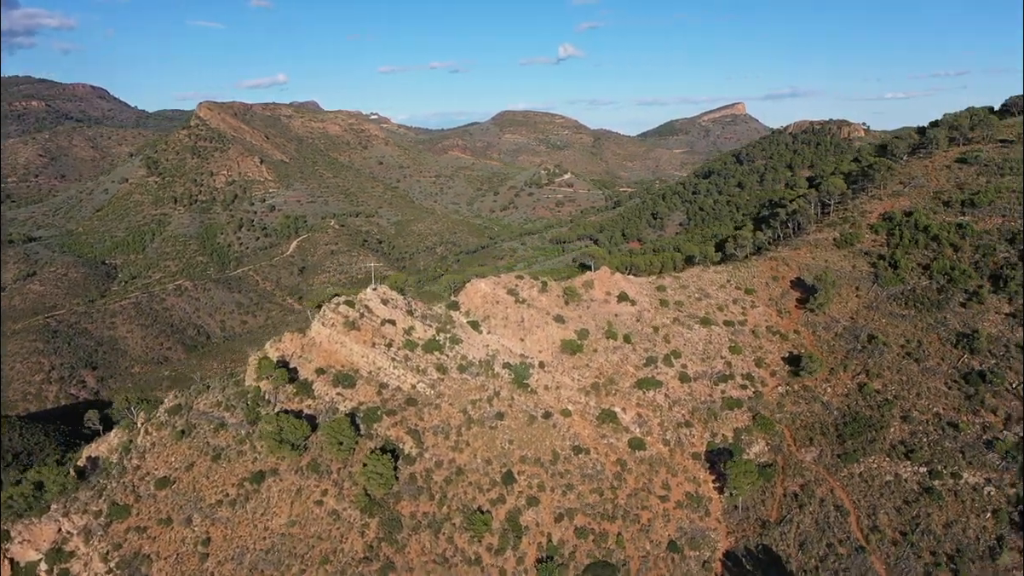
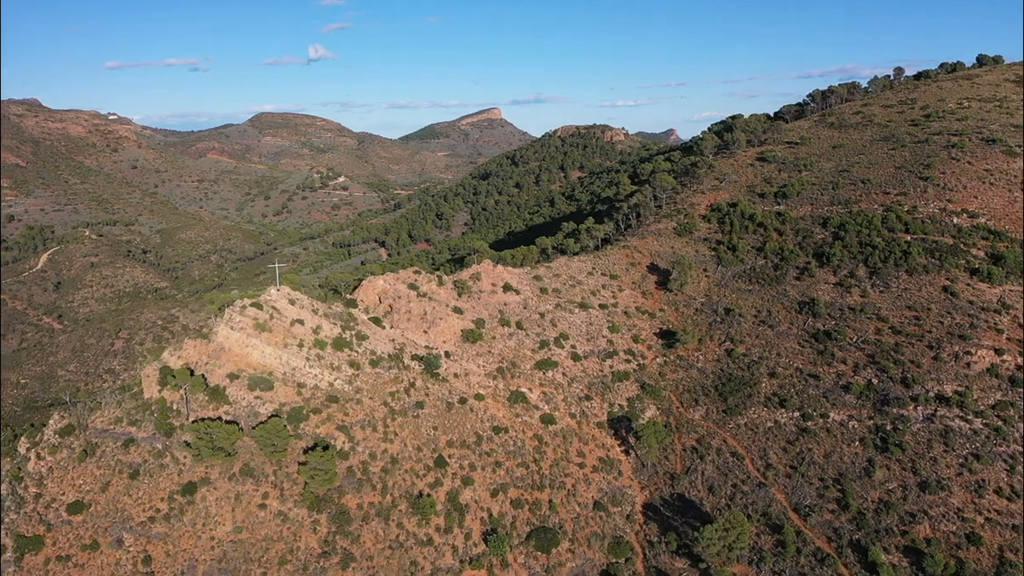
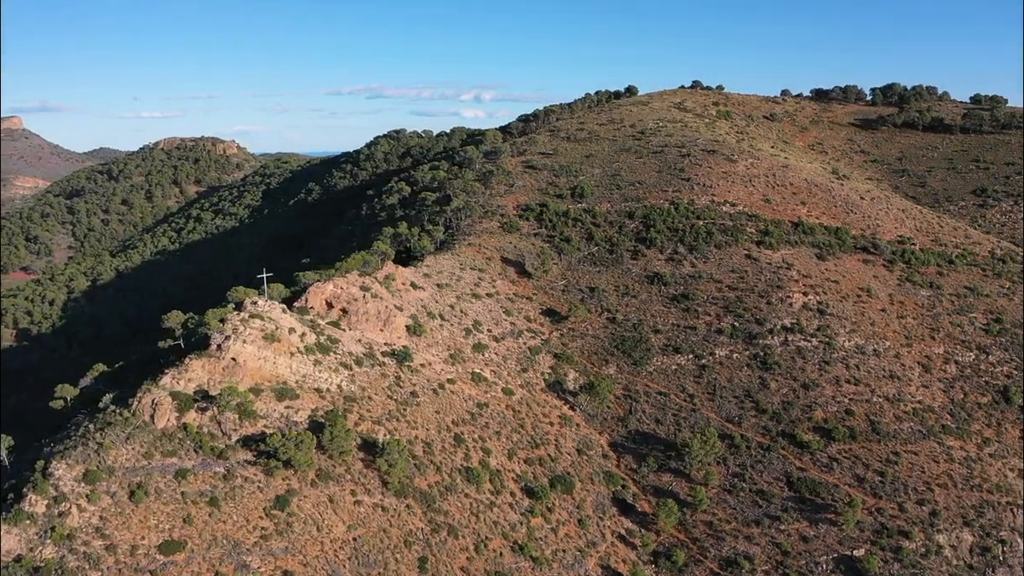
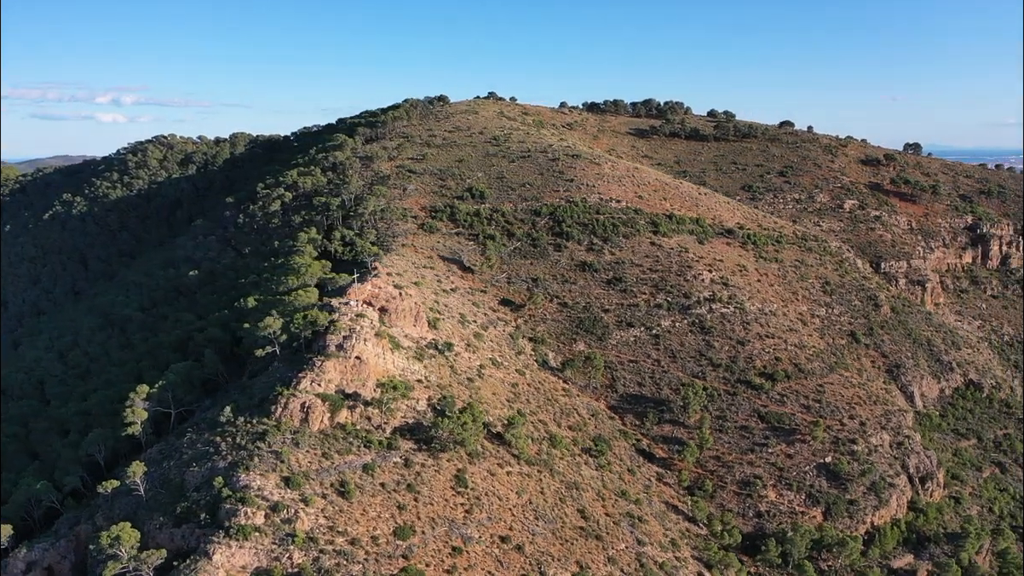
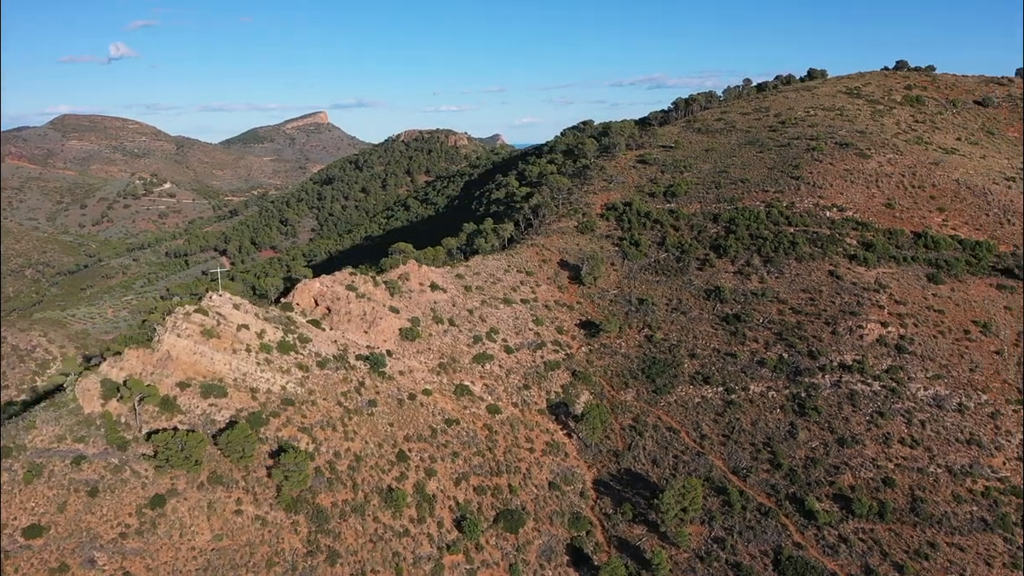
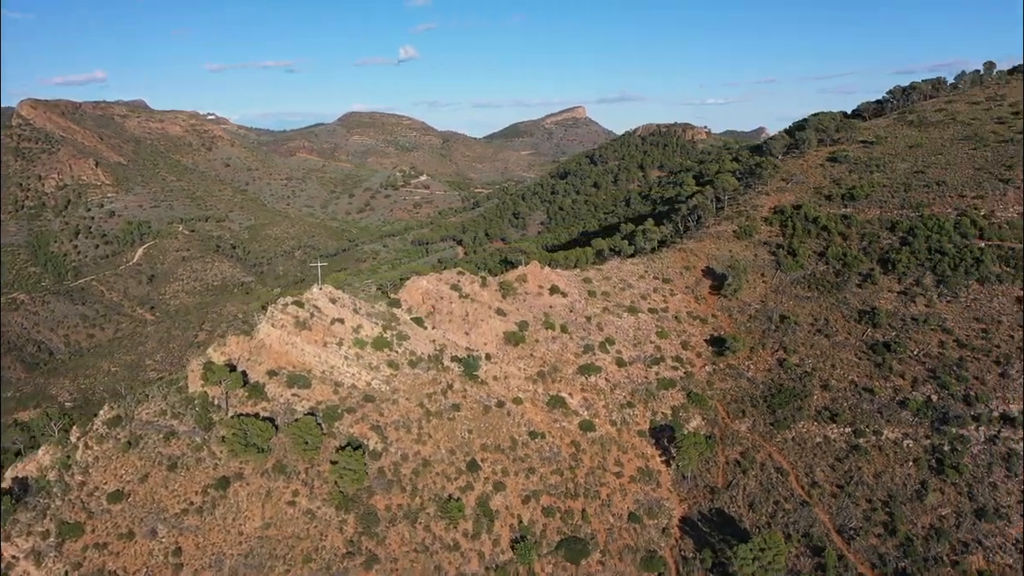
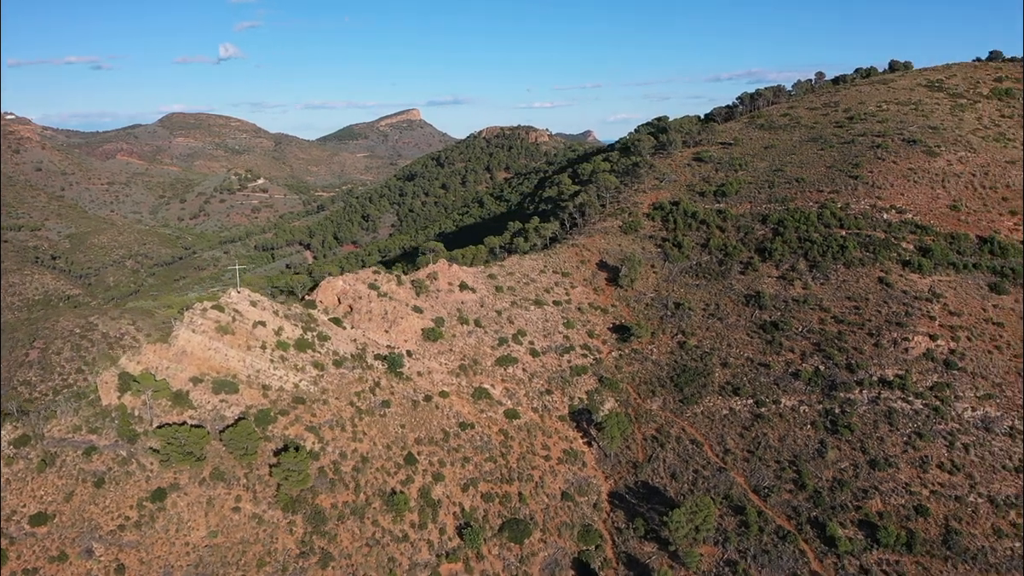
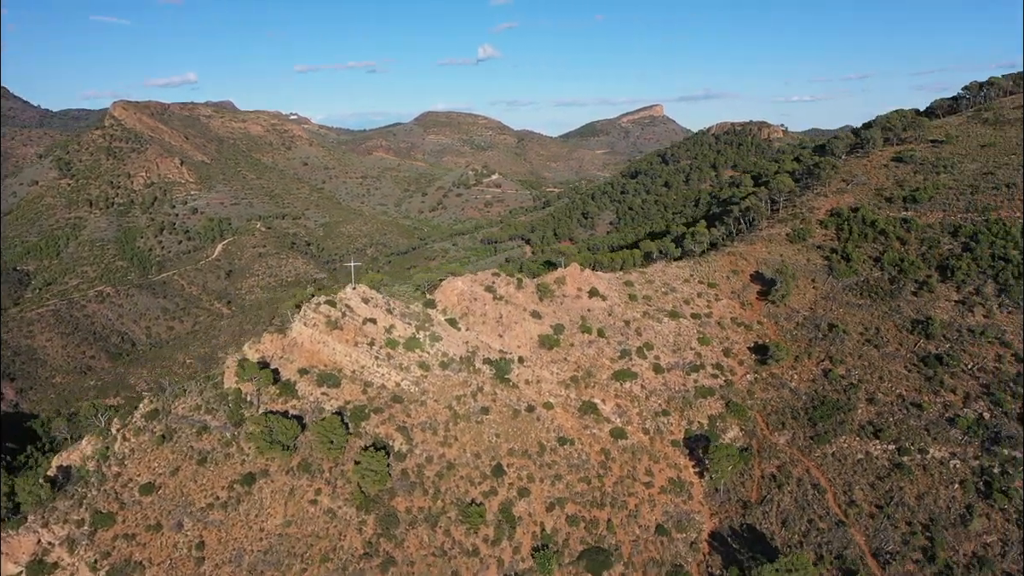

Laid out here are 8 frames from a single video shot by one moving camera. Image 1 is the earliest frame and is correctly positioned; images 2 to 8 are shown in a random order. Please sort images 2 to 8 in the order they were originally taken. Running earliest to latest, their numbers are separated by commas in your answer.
8, 6, 2, 7, 5, 3, 4
